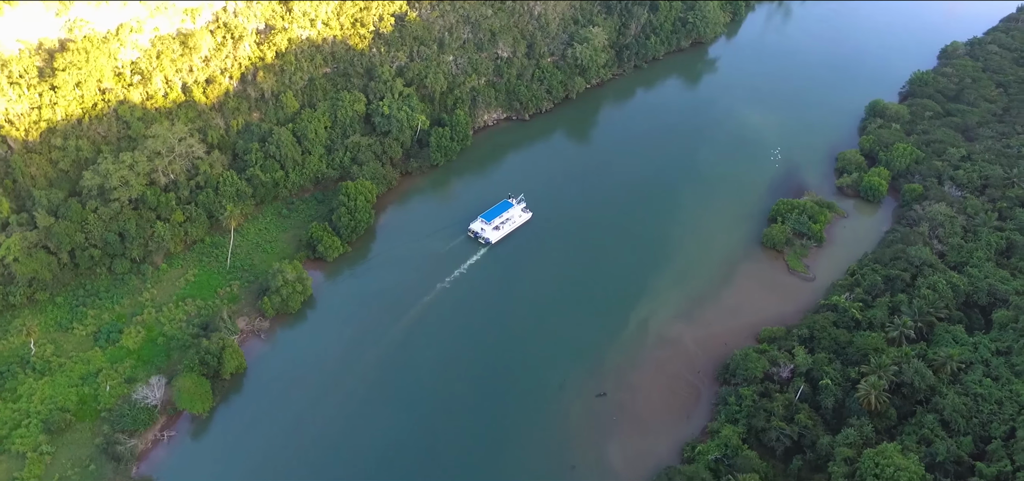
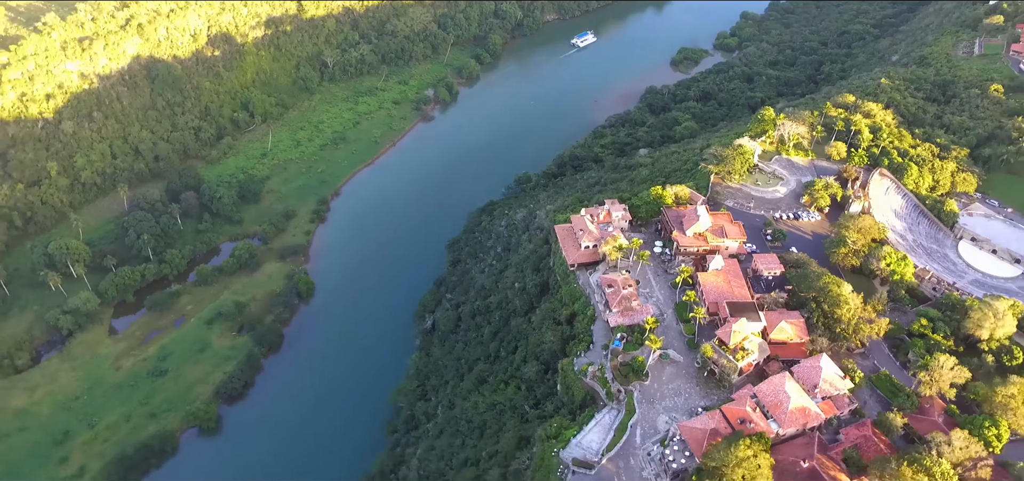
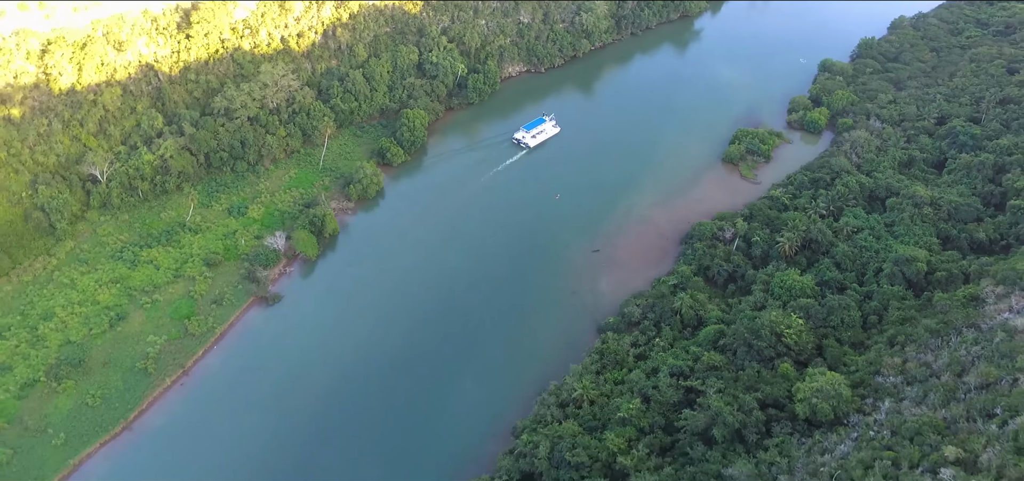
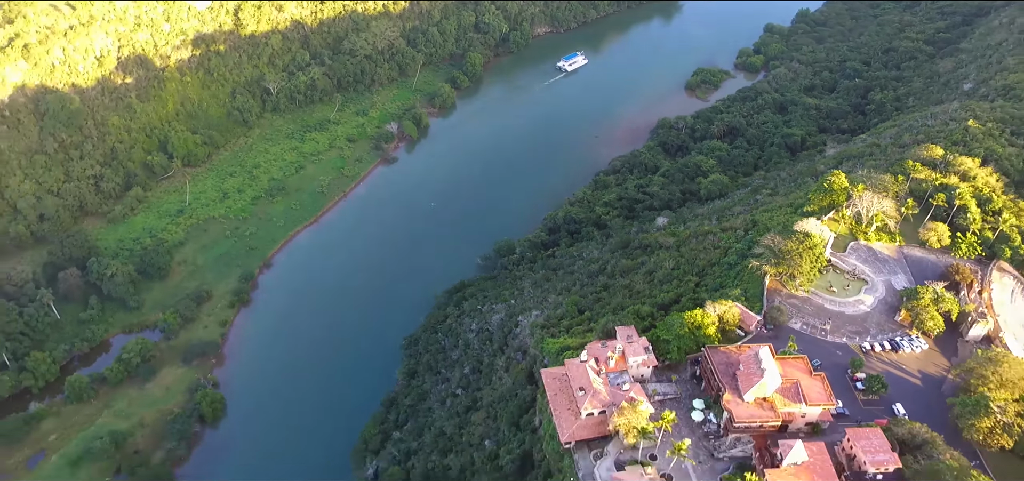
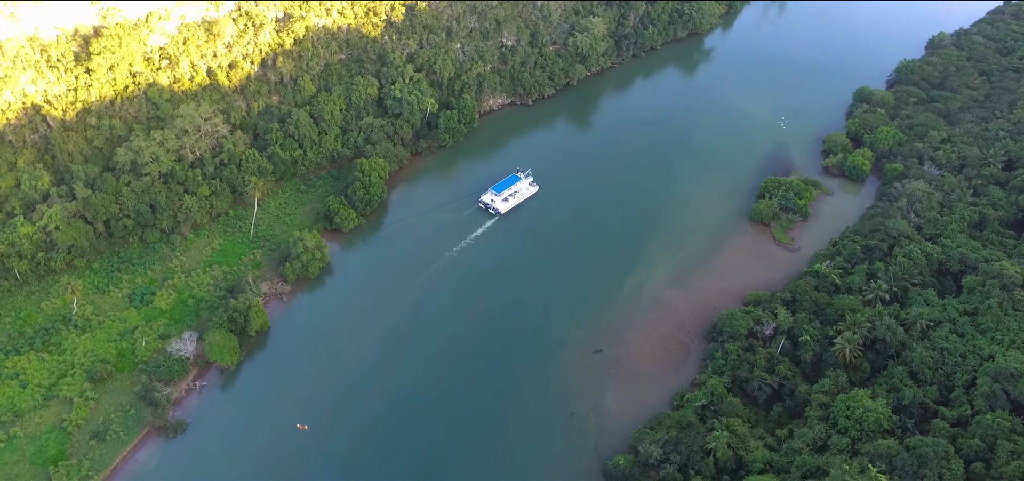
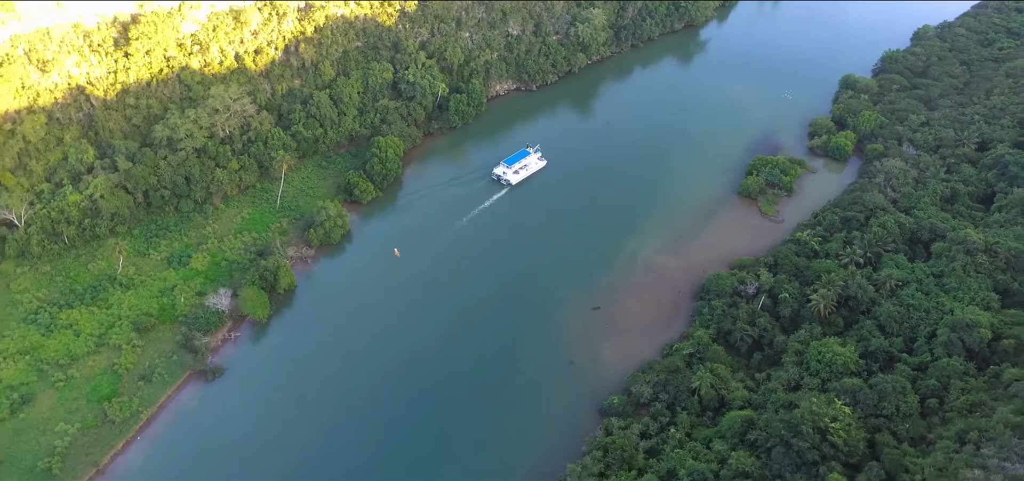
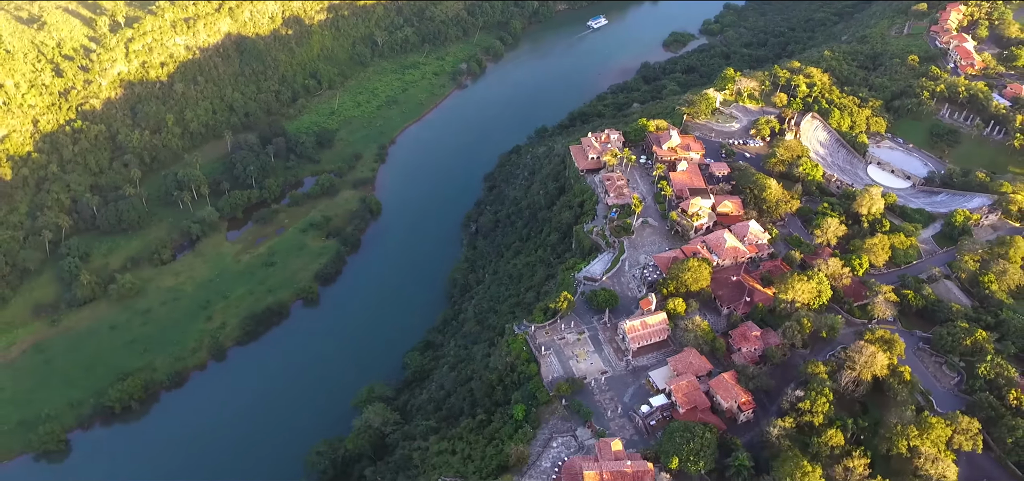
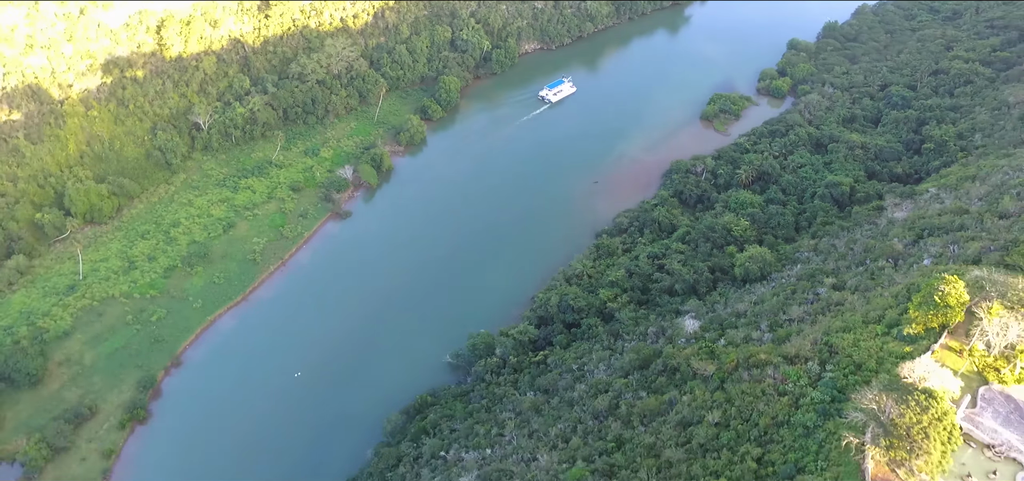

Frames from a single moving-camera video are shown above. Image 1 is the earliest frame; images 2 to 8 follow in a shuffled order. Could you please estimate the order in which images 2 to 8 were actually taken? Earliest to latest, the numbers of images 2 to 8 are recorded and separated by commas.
5, 6, 3, 8, 4, 2, 7
